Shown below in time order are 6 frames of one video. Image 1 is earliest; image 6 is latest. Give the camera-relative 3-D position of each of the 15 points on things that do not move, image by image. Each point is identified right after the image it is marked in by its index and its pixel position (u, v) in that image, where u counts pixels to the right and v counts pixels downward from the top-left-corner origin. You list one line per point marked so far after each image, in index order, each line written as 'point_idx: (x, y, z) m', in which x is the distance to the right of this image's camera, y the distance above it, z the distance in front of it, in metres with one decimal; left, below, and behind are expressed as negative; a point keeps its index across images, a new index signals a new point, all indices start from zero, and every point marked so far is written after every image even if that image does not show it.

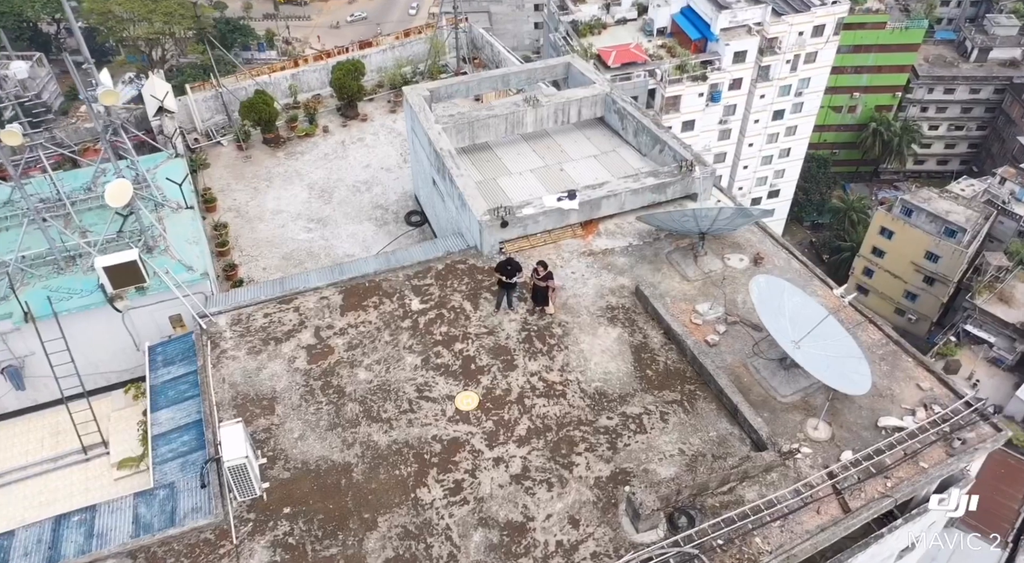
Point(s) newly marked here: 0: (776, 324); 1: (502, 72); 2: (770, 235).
0: (+4.5, -0.8, +11.9) m
1: (-0.3, +5.9, +19.6) m
2: (+5.6, +1.0, +15.1) m
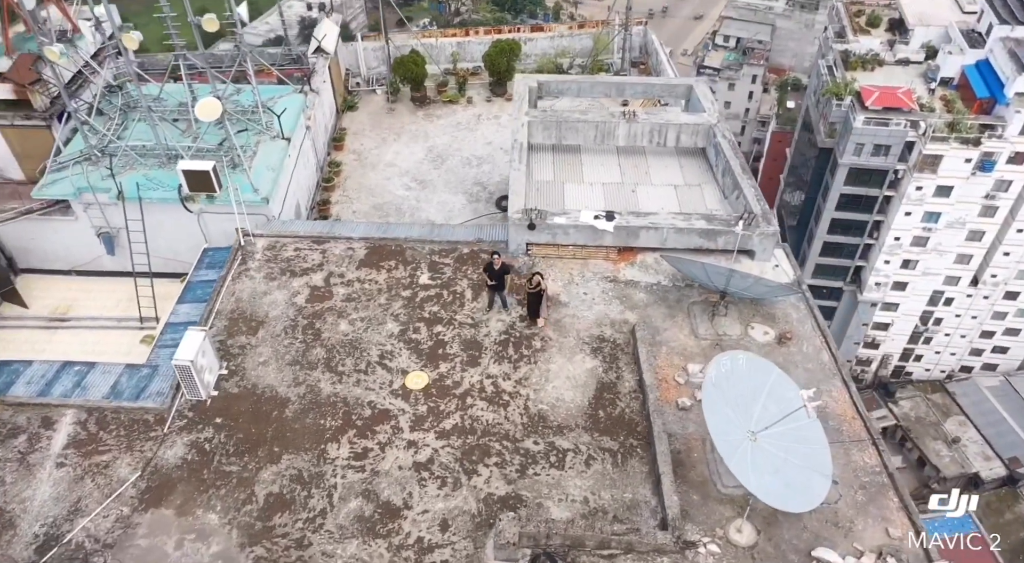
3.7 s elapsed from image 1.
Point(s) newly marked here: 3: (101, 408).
0: (+3.5, -2.0, +10.7) m
1: (+2.9, +5.6, +19.1) m
2: (+5.8, -0.7, +13.4) m
3: (-7.0, -2.2, +12.0) m
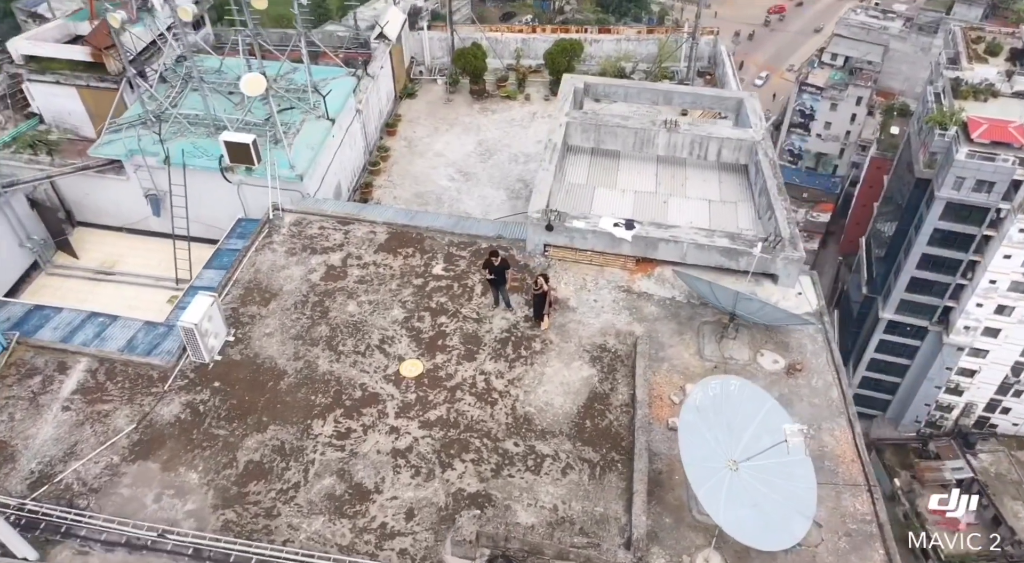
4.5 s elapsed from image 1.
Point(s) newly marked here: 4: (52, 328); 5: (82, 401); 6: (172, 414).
0: (+3.1, -2.3, +10.3) m
1: (+4.2, +5.2, +18.7) m
2: (+5.8, -1.2, +12.8) m
3: (-7.2, -1.4, +12.6) m
4: (-9.0, -0.9, +13.6) m
5: (-7.4, -2.0, +11.9) m
6: (-5.7, -2.2, +11.8) m
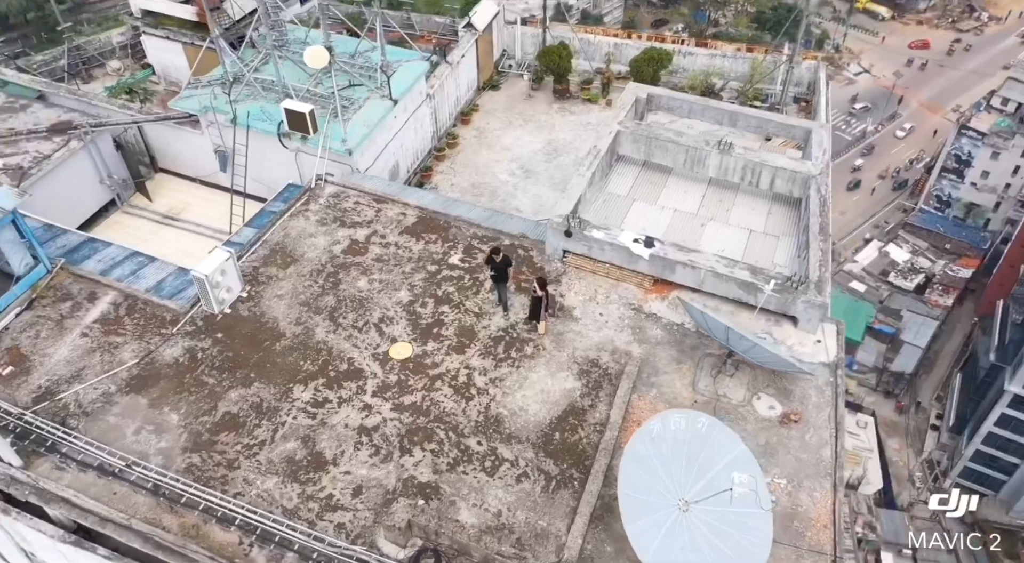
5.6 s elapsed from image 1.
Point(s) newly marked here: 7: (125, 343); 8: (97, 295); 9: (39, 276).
0: (+2.3, -2.7, +9.8) m
1: (+5.7, +4.5, +17.9) m
2: (+5.5, -2.1, +11.9) m
3: (-7.3, -0.3, +13.5) m
4: (-8.8, +0.5, +14.8) m
5: (-7.6, -0.9, +12.9) m
6: (-6.1, -1.3, +12.5) m
7: (-7.0, -1.1, +12.7) m
8: (-8.1, -0.3, +13.6) m
9: (-9.4, +0.1, +13.8) m
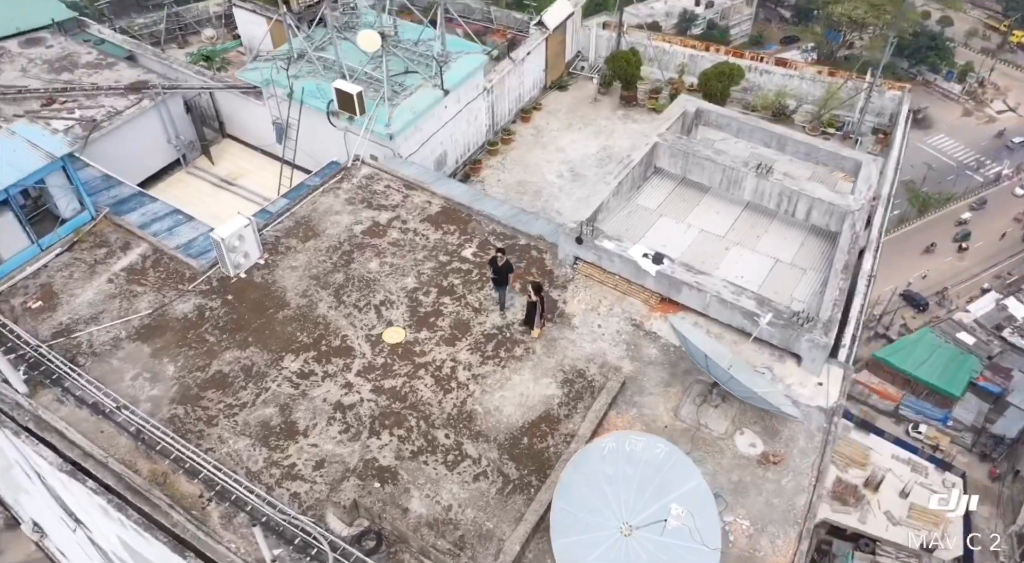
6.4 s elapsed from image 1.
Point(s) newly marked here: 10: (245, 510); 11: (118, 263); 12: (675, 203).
0: (+1.6, -3.0, +9.6) m
1: (+6.7, +3.7, +17.1) m
2: (+5.0, -2.8, +11.2) m
3: (-7.2, +0.6, +14.3) m
4: (-8.4, +1.6, +15.7) m
5: (-7.7, +0.1, +13.8) m
6: (-6.2, -0.6, +13.2) m
7: (-7.1, -0.2, +13.5) m
8: (-7.9, +0.8, +14.5) m
9: (-9.2, +1.3, +14.8) m
10: (-3.9, -3.3, +10.2) m
11: (-8.0, +0.4, +14.1) m
12: (+3.8, +1.8, +16.3) m
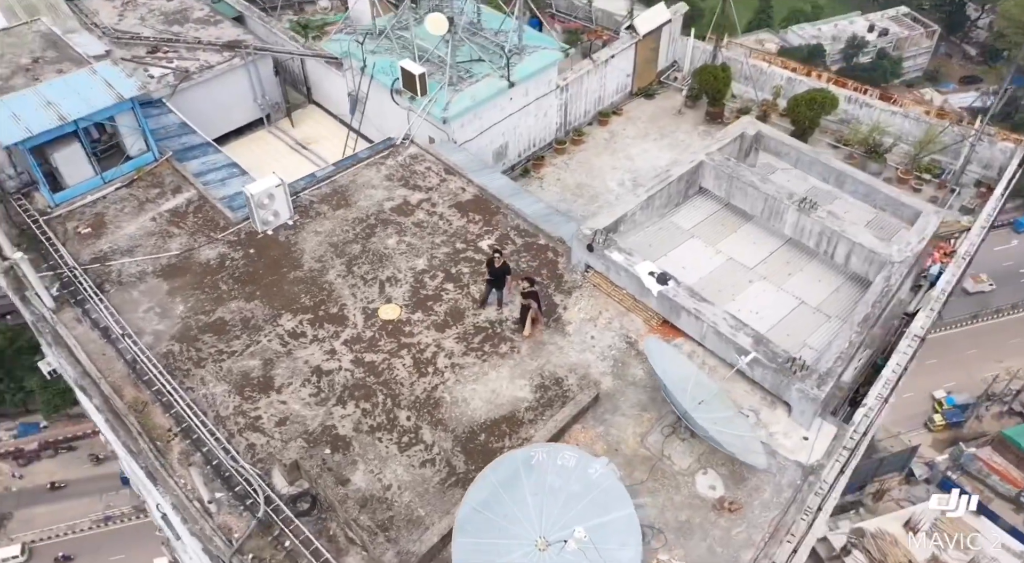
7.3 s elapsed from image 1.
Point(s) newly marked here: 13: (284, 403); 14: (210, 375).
0: (+0.5, -3.1, +9.4) m
1: (+7.7, +2.6, +16.0) m
2: (+4.2, -3.5, +10.5) m
3: (-6.7, +1.8, +15.3) m
4: (-7.6, +2.9, +16.9) m
5: (-7.4, +1.3, +14.9) m
6: (-6.2, +0.5, +14.1) m
7: (-7.0, +1.0, +14.5) m
8: (-7.4, +2.1, +15.6) m
9: (-8.5, +2.8, +16.1) m
10: (-4.8, -2.6, +10.8) m
11: (-7.6, +1.7, +15.2) m
12: (+4.4, +1.2, +15.6) m
13: (-3.8, -2.0, +11.6) m
14: (-5.2, -1.6, +12.0) m
